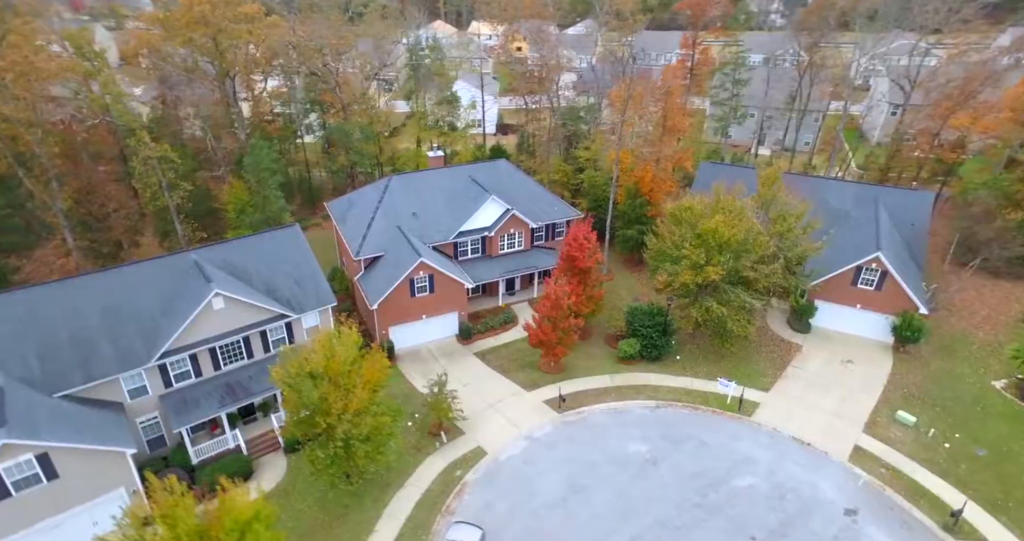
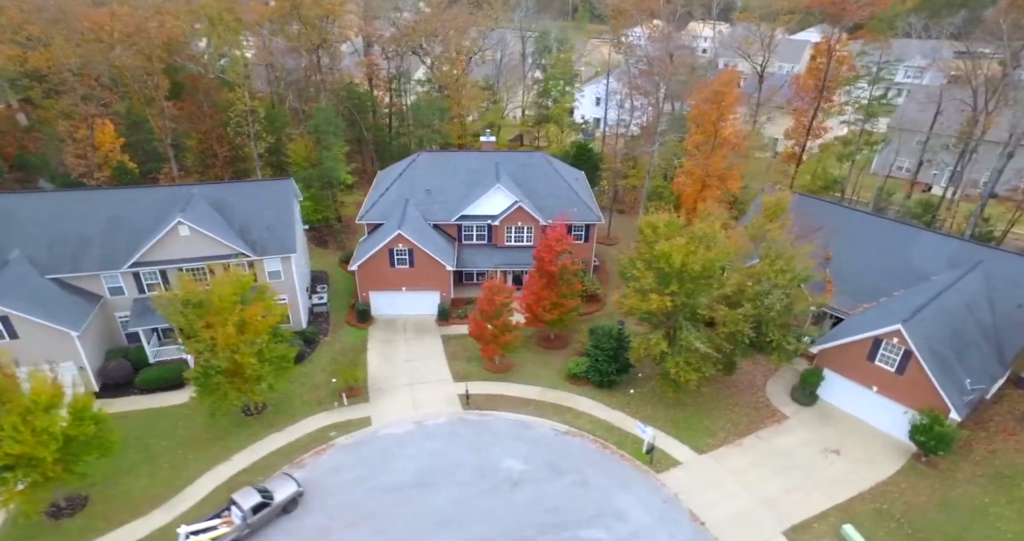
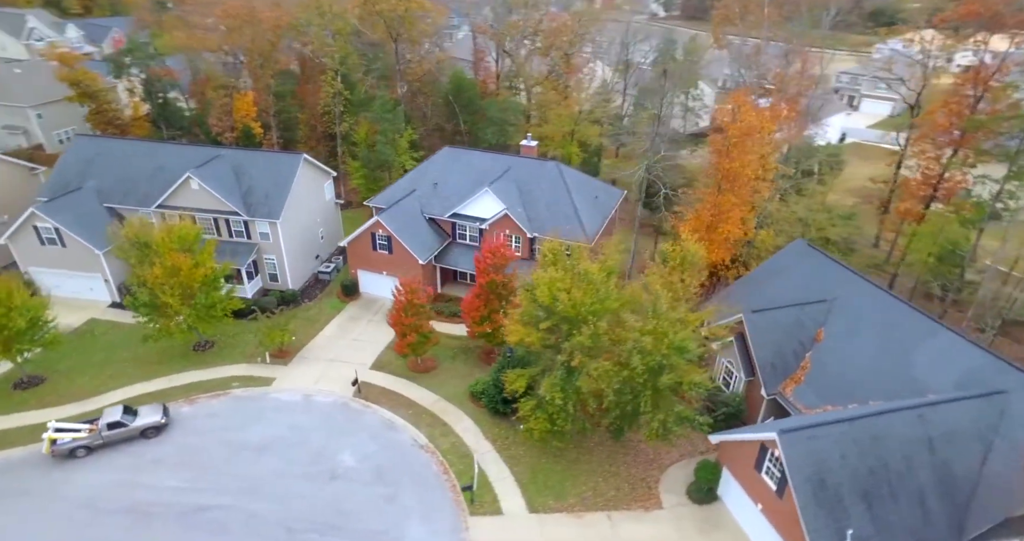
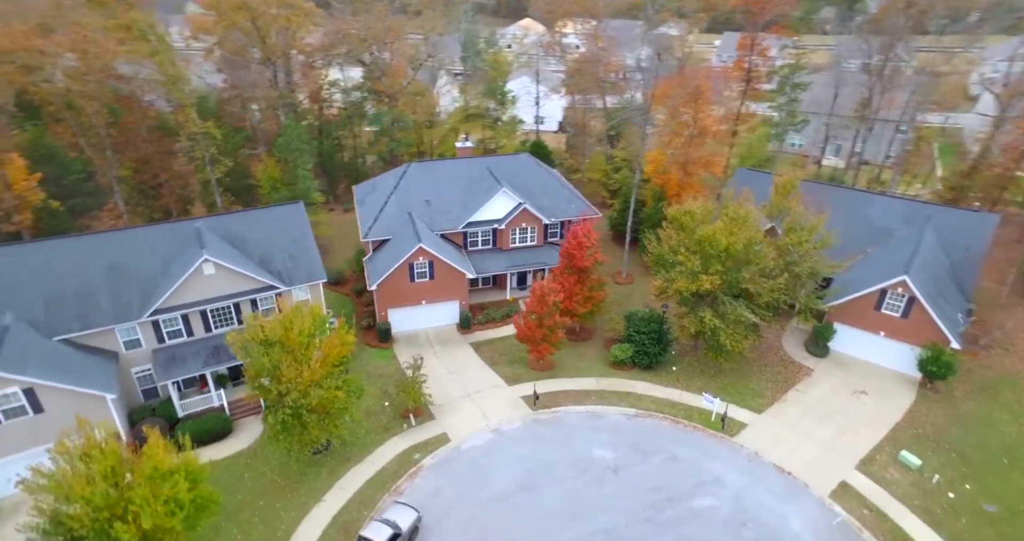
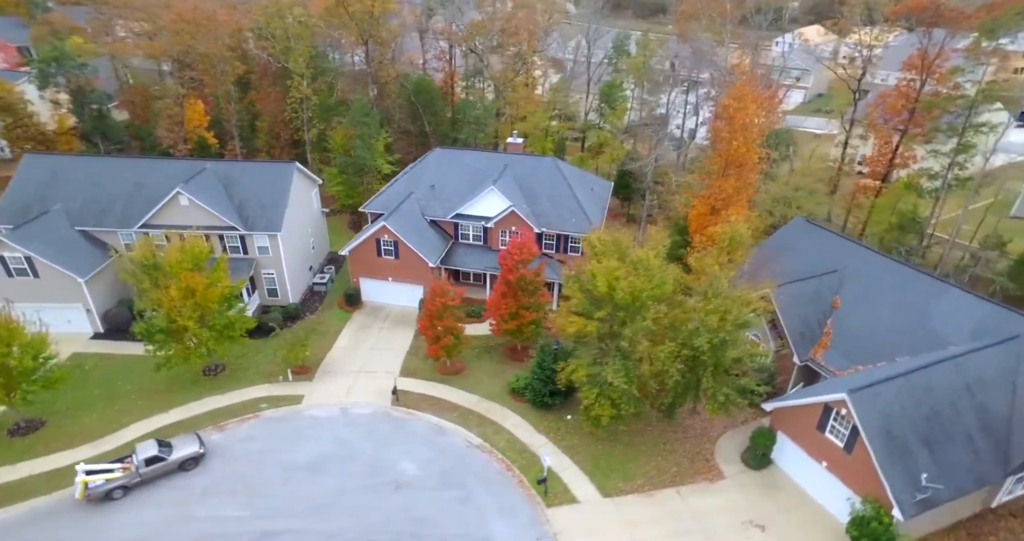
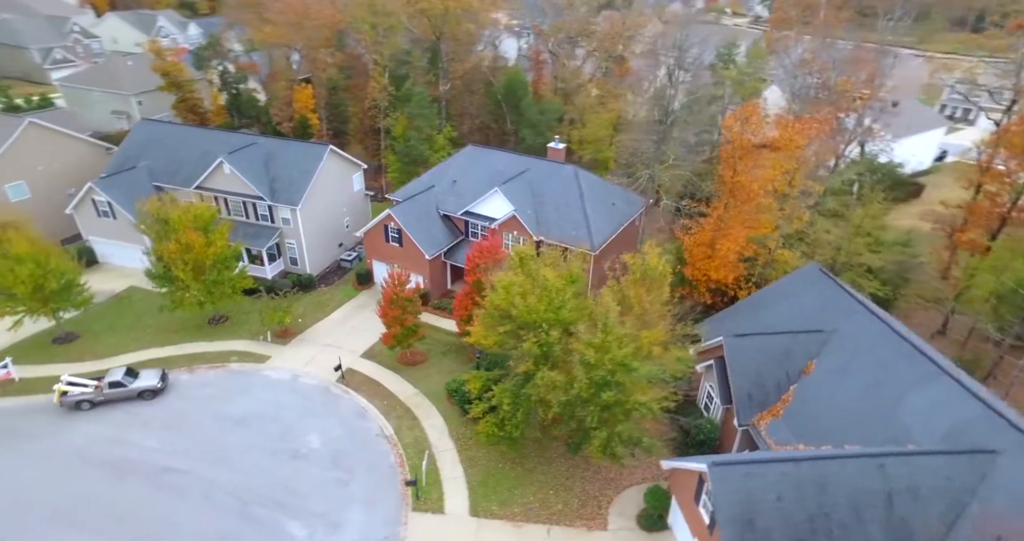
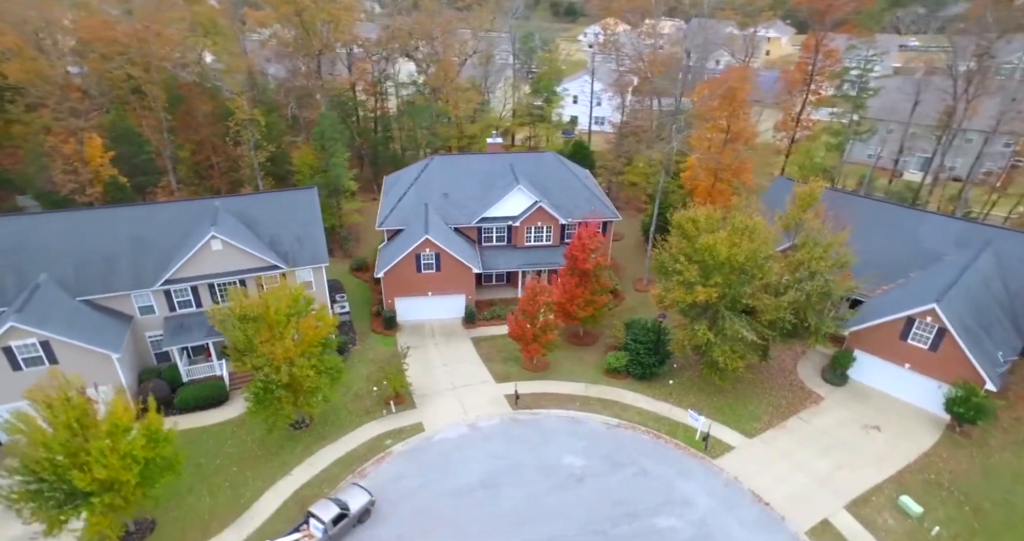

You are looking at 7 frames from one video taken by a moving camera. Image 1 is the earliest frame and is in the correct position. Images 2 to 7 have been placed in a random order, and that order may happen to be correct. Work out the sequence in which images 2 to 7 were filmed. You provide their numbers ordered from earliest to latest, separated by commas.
4, 7, 2, 5, 3, 6
